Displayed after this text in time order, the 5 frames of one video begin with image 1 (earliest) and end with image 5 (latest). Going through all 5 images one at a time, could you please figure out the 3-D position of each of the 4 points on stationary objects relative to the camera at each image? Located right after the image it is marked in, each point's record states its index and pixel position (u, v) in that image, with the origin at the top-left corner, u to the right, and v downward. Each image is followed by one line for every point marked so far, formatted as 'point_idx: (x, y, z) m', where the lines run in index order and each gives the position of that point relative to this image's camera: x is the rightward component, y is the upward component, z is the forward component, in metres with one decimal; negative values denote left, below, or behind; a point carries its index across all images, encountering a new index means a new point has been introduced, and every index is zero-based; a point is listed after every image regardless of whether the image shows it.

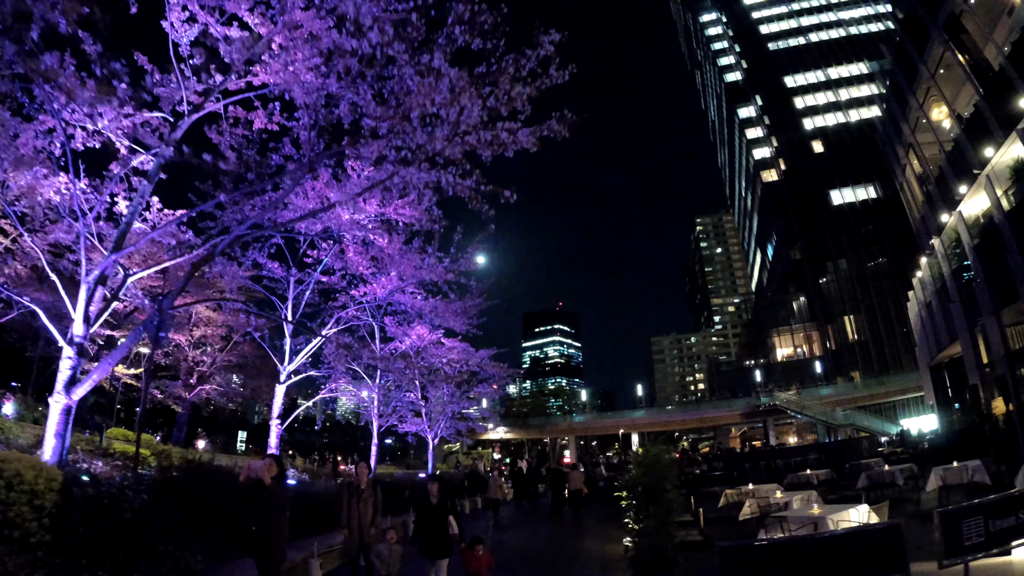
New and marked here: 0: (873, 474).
0: (+7.9, -4.1, +13.5) m
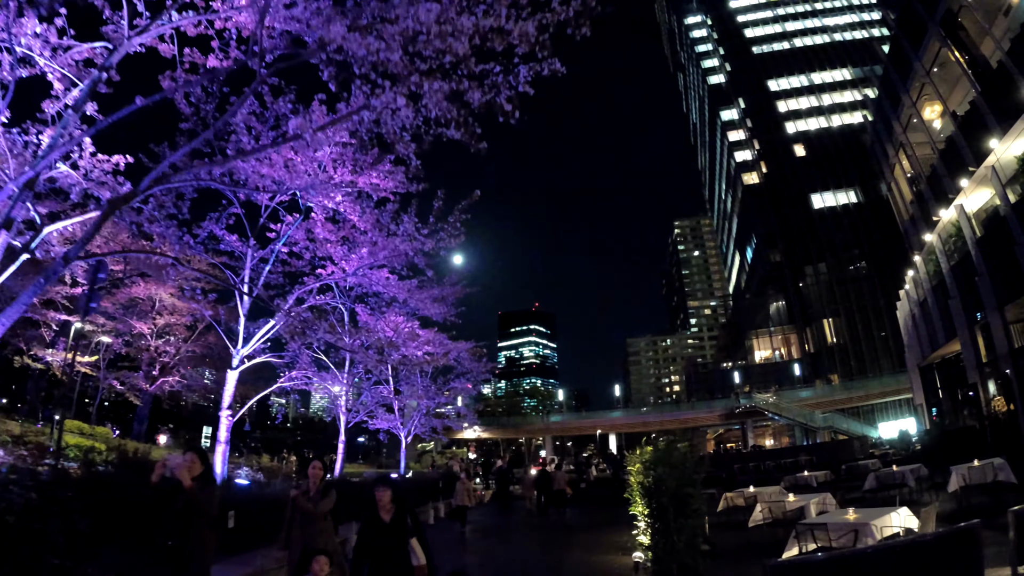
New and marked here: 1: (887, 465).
0: (+7.6, -3.8, +12.6) m
1: (+9.9, -4.7, +16.1) m
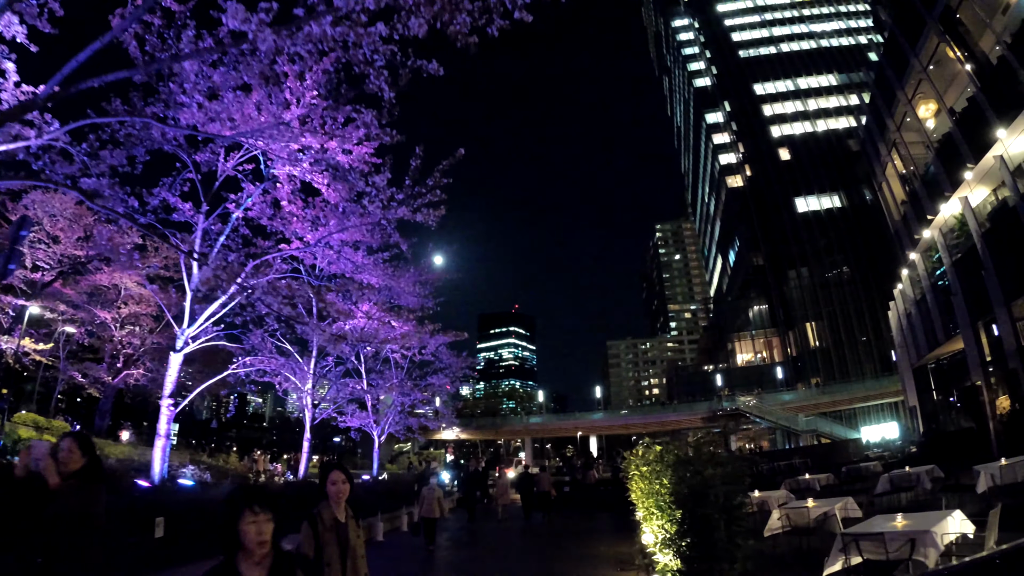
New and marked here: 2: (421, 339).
0: (+7.4, -3.6, +11.7) m
1: (+9.5, -4.5, +15.2) m
2: (-3.0, -1.6, +19.9) m
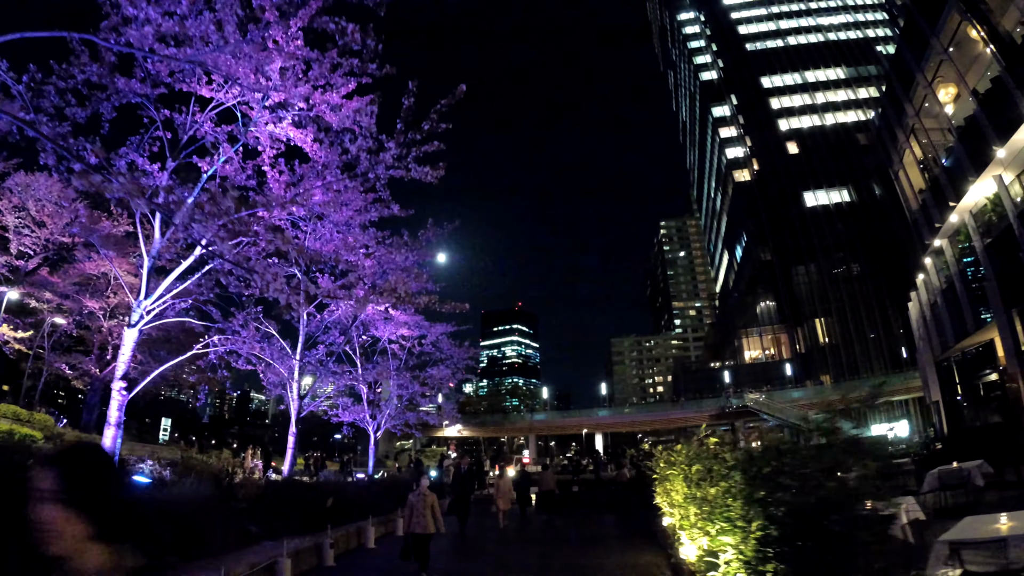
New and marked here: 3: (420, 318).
0: (+7.5, -3.3, +10.6) m
1: (+9.7, -4.2, +14.2) m
2: (-2.8, -1.2, +18.9) m
3: (-2.7, -0.8, +18.1) m
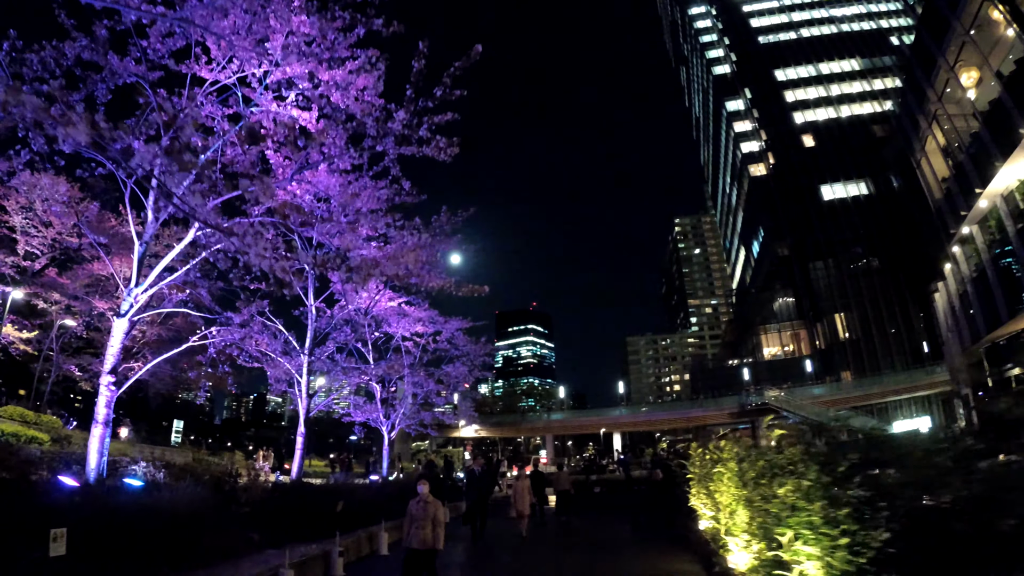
0: (+7.8, -3.1, +10.0) m
1: (+10.0, -3.9, +13.5) m
2: (-2.4, -1.1, +18.5) m
3: (-2.3, -0.7, +17.7) m
